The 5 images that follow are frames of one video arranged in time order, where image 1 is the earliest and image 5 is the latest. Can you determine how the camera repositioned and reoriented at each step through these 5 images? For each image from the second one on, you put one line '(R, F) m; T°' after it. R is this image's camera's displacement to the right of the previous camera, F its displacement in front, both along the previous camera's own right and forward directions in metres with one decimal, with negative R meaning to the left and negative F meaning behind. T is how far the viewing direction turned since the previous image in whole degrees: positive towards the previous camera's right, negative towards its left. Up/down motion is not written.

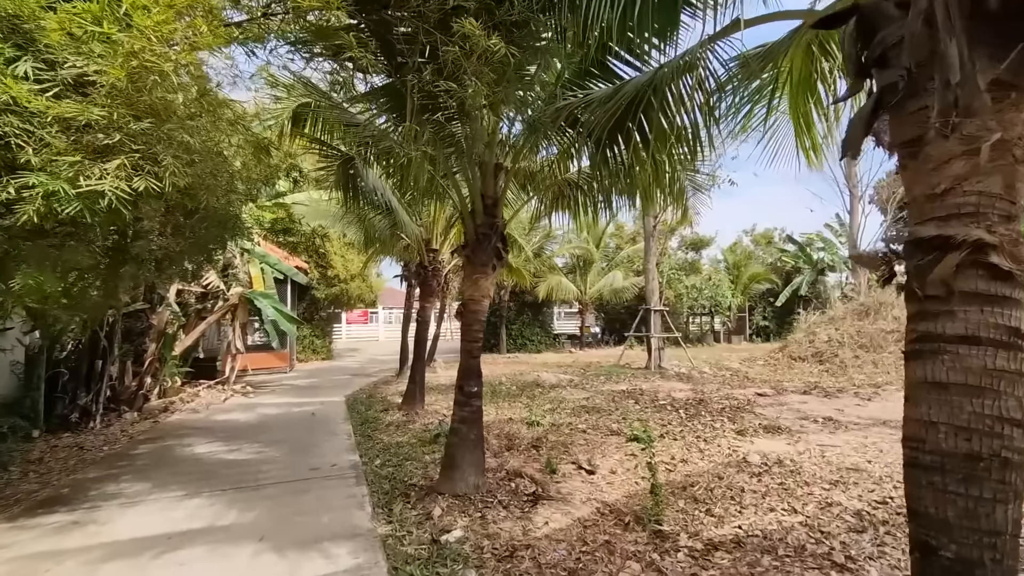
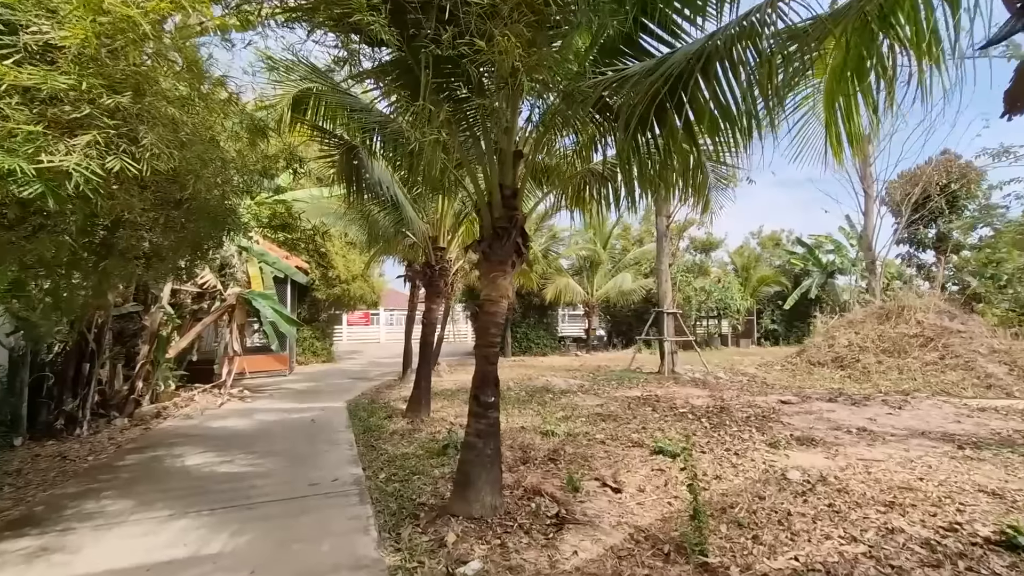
(-0.2, +0.4) m; 0°
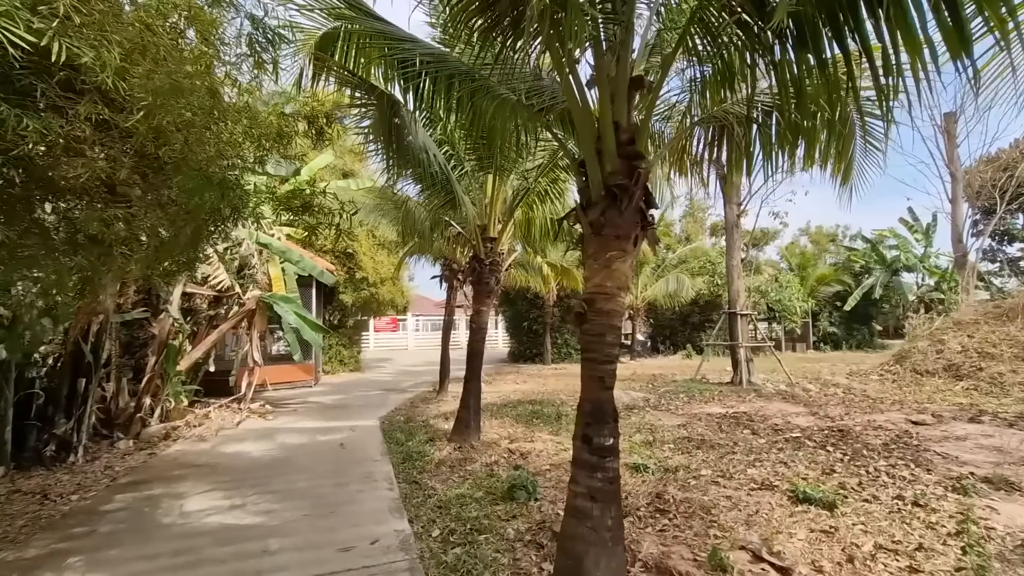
(-0.6, +1.3) m; -3°
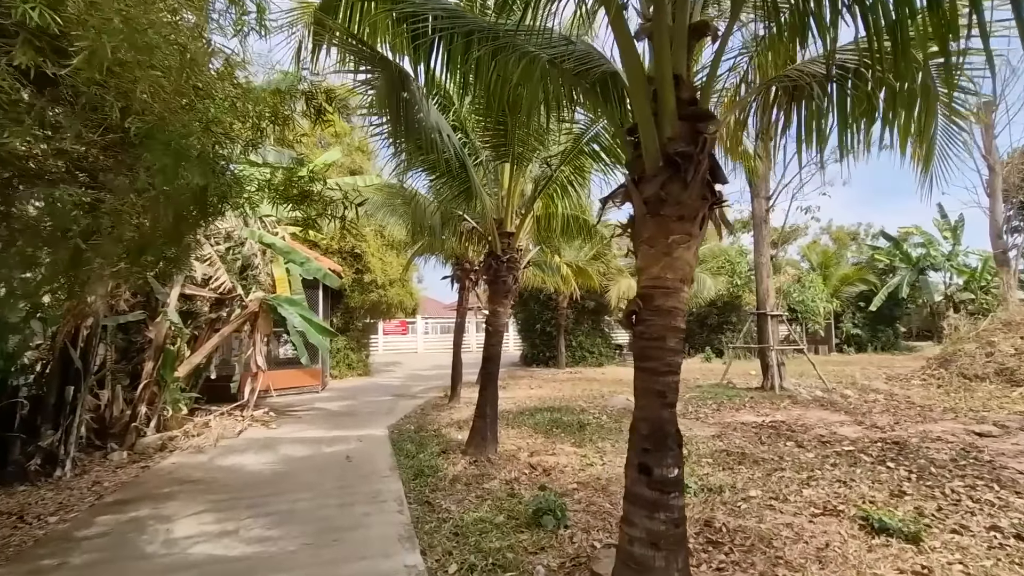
(-0.1, +0.5) m; -1°
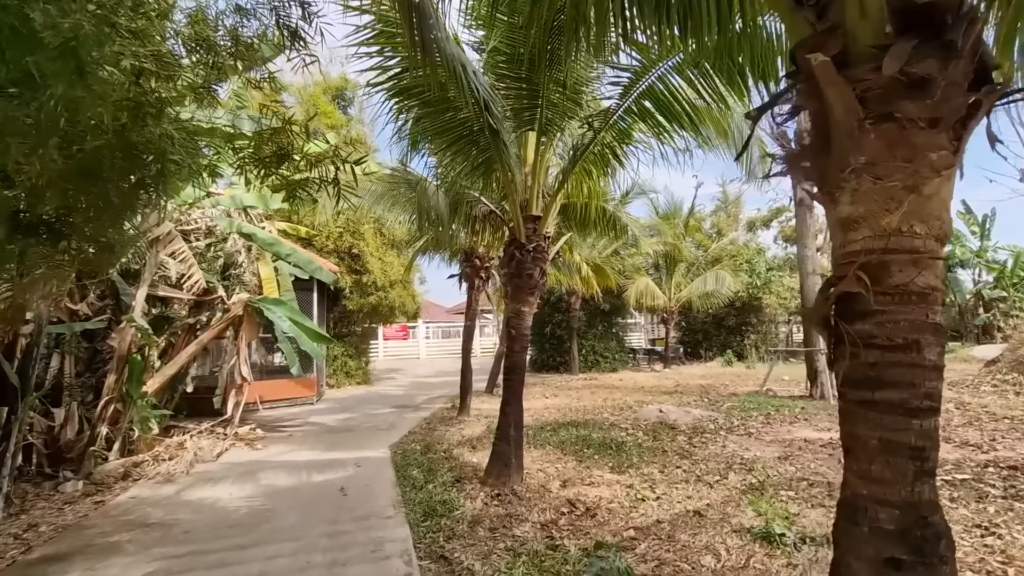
(-0.3, +1.0) m; 0°
